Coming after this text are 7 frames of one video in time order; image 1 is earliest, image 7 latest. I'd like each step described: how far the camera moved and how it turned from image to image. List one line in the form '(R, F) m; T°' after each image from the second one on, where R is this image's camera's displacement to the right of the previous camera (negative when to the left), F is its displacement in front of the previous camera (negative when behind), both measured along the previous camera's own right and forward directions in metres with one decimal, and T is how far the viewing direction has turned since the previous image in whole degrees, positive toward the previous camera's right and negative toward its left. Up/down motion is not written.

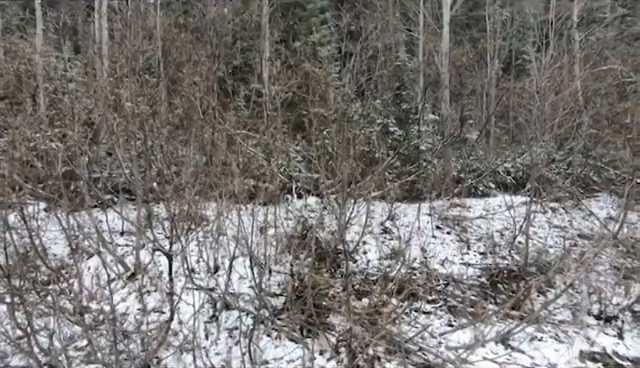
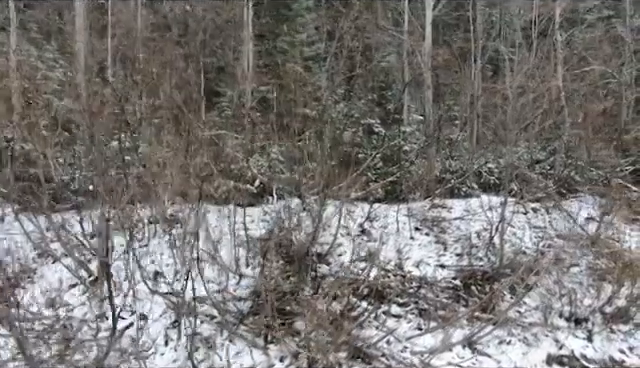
(+0.5, +0.1) m; +1°
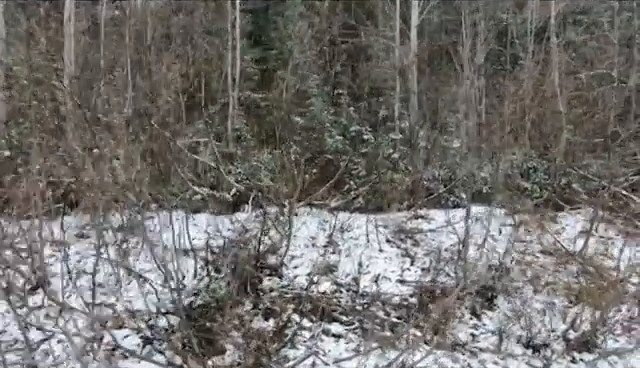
(+1.4, +0.3) m; -3°
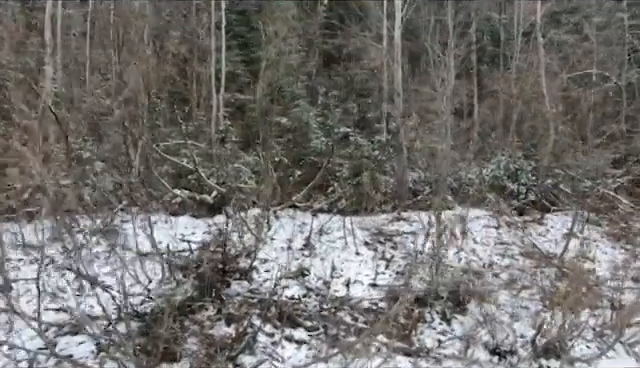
(+0.6, +0.1) m; 0°
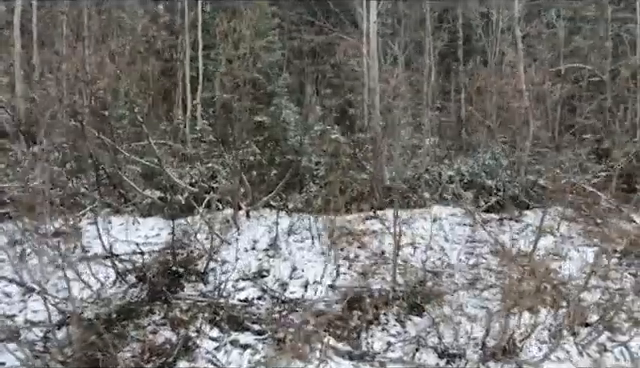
(+0.9, +0.2) m; 0°
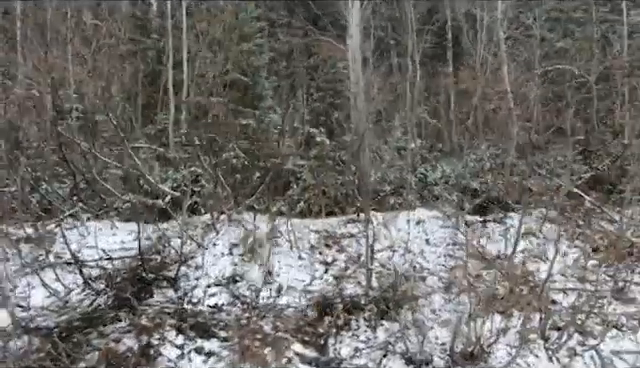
(+0.5, +0.1) m; 0°
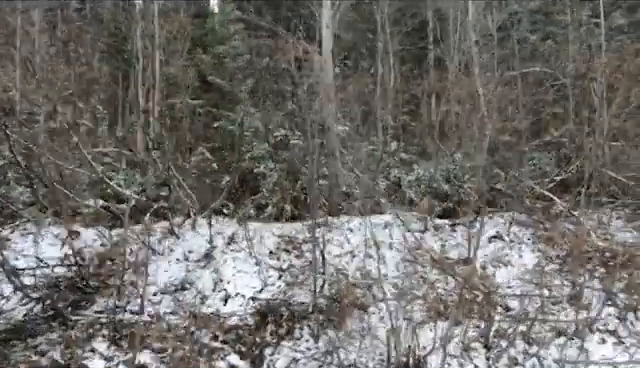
(+0.9, +0.1) m; +1°
